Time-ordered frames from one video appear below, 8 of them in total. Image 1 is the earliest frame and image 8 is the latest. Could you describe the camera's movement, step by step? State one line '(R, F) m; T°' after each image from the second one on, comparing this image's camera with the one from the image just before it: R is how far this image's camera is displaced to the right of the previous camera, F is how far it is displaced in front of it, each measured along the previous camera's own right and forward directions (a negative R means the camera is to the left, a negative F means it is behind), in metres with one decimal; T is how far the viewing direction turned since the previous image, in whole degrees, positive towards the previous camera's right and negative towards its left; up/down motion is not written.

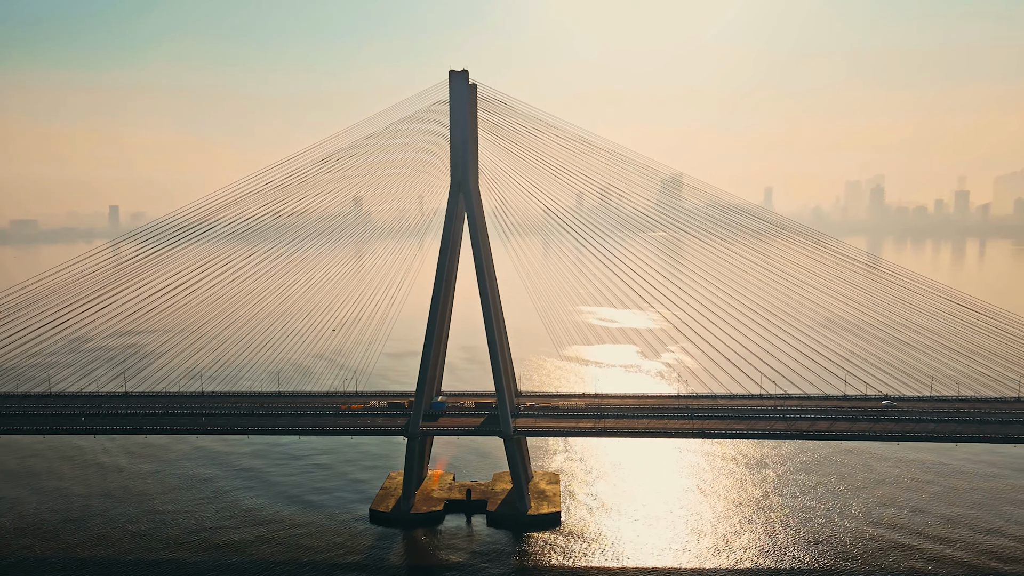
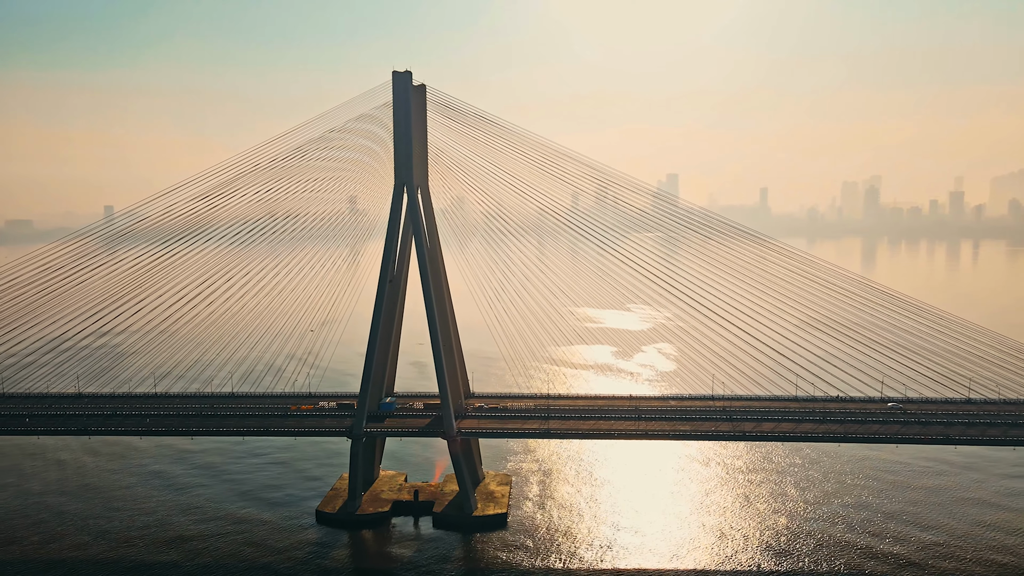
(+3.0, 0.0) m; 0°
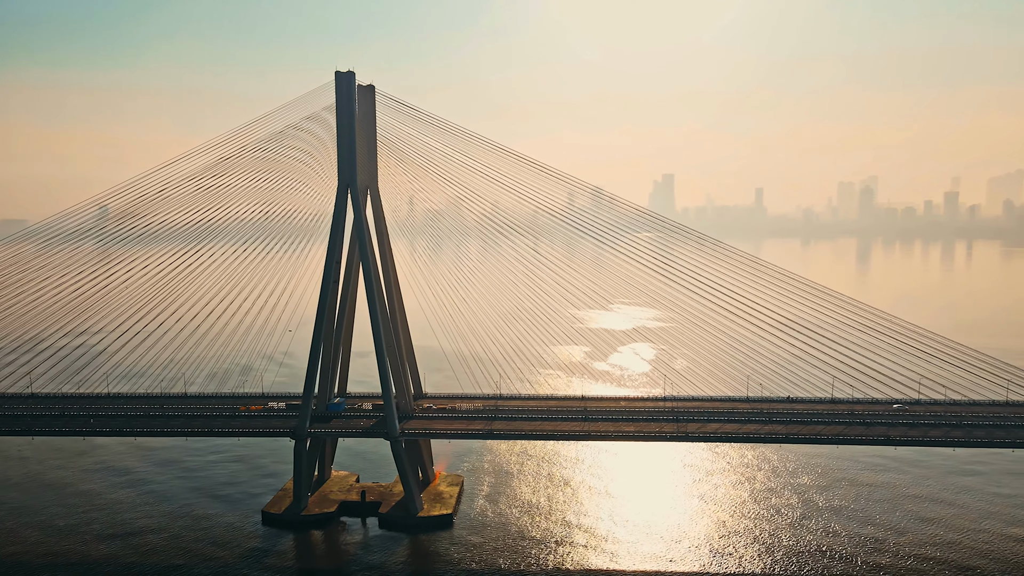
(+3.0, 0.0) m; 0°
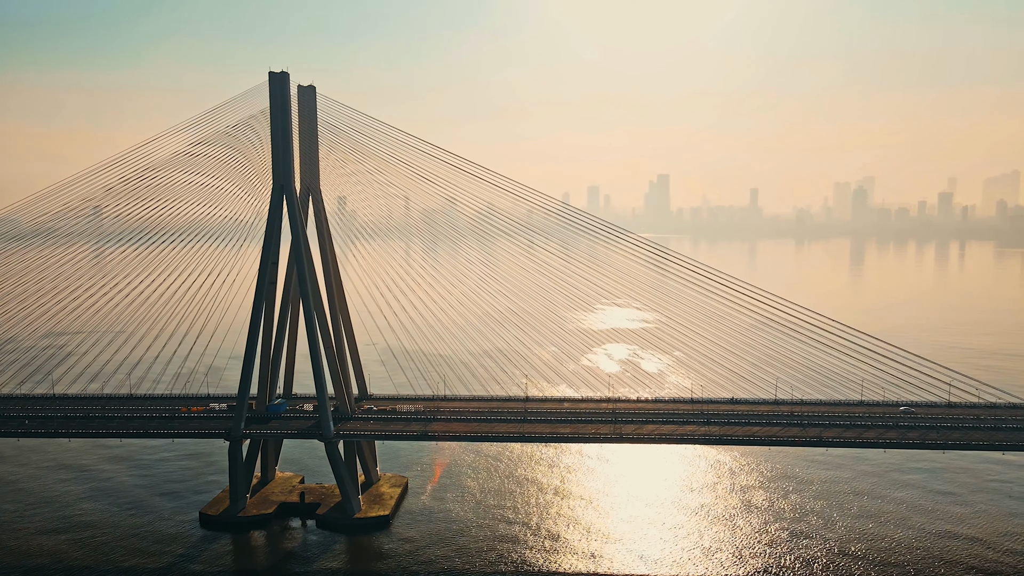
(+3.4, 0.0) m; 0°
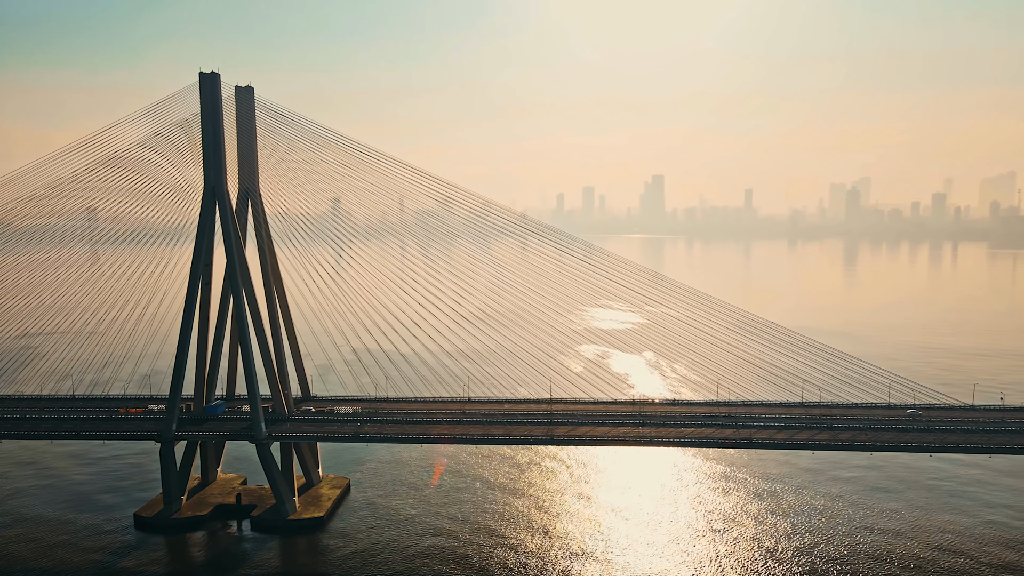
(+3.6, +0.1) m; 0°
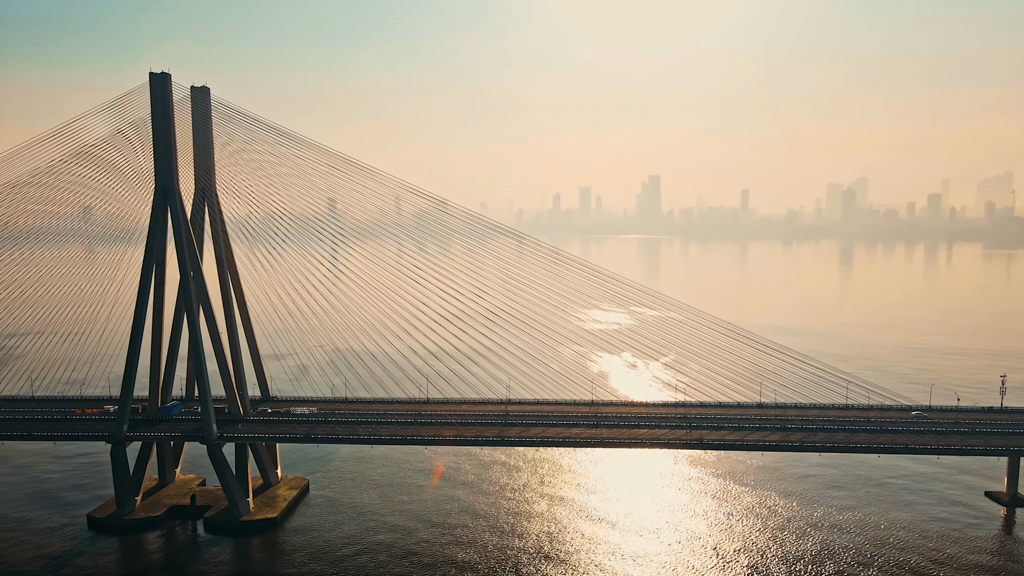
(+2.5, +0.1) m; 0°
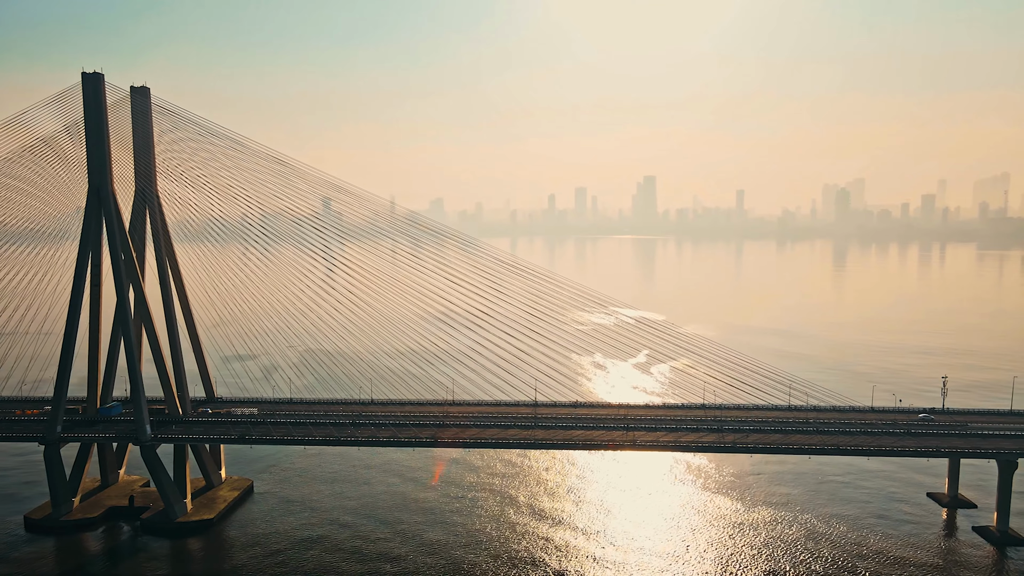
(+3.4, +0.1) m; 0°
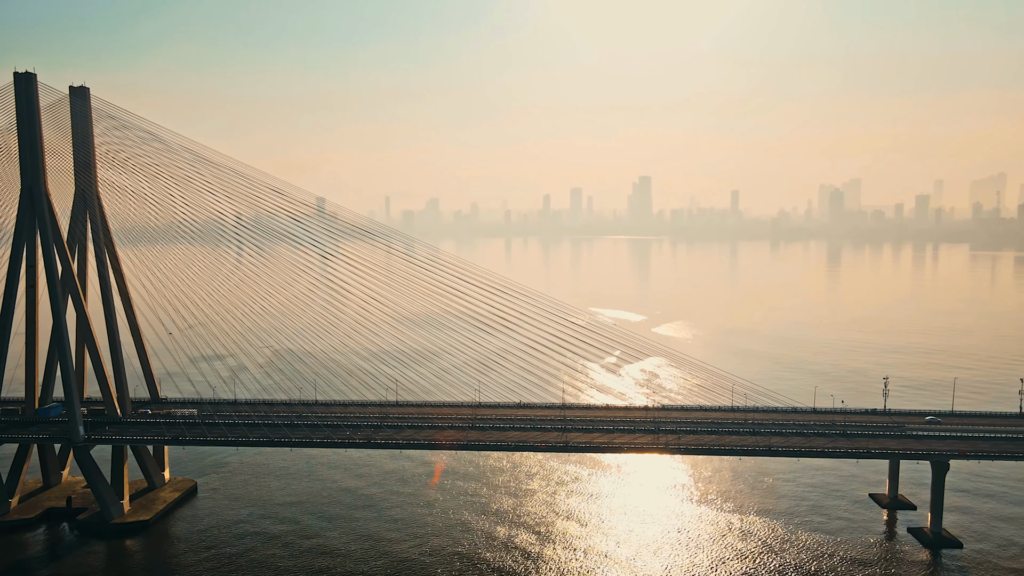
(+3.4, +0.1) m; 0°
